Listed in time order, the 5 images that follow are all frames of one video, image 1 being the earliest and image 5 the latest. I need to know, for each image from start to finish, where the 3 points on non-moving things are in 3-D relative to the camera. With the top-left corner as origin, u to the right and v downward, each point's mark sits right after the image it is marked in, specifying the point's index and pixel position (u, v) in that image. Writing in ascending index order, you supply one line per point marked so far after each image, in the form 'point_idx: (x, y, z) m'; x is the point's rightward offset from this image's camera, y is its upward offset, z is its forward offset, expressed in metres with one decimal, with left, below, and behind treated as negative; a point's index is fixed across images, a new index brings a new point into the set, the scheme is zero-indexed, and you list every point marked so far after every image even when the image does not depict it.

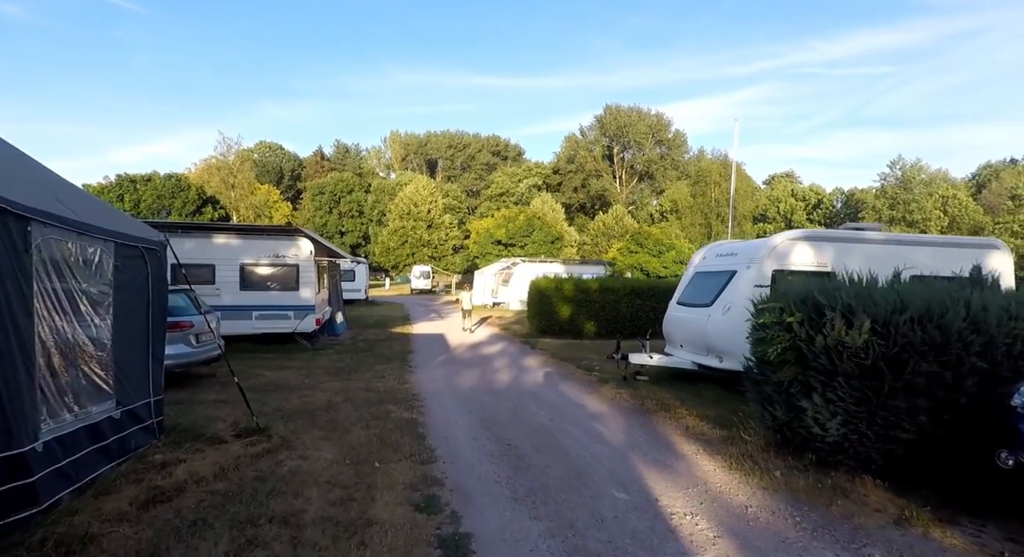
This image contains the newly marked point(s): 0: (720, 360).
0: (+3.2, -1.3, +8.7) m
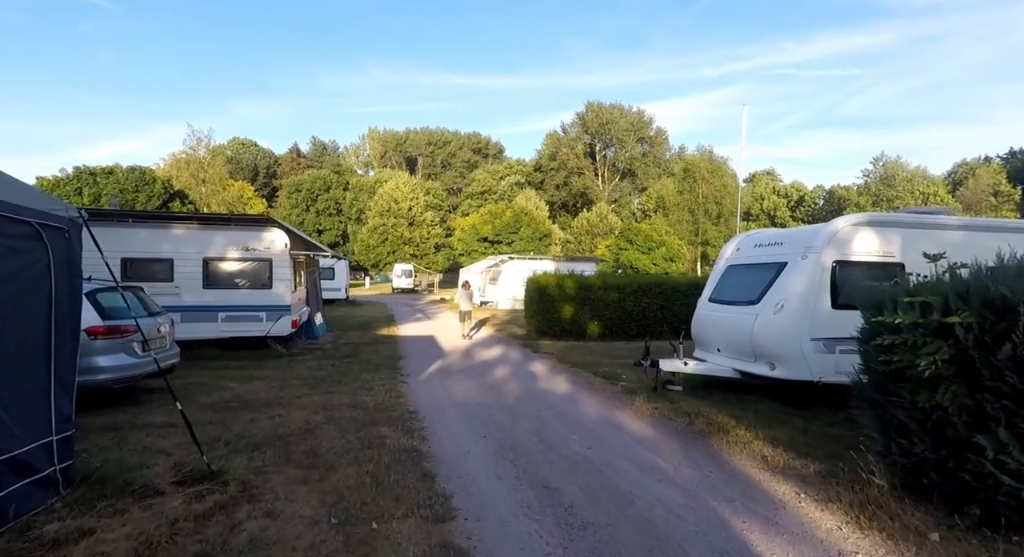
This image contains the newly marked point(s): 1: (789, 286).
0: (+3.4, -1.2, +7.5) m
1: (+3.7, -0.1, +7.4) m
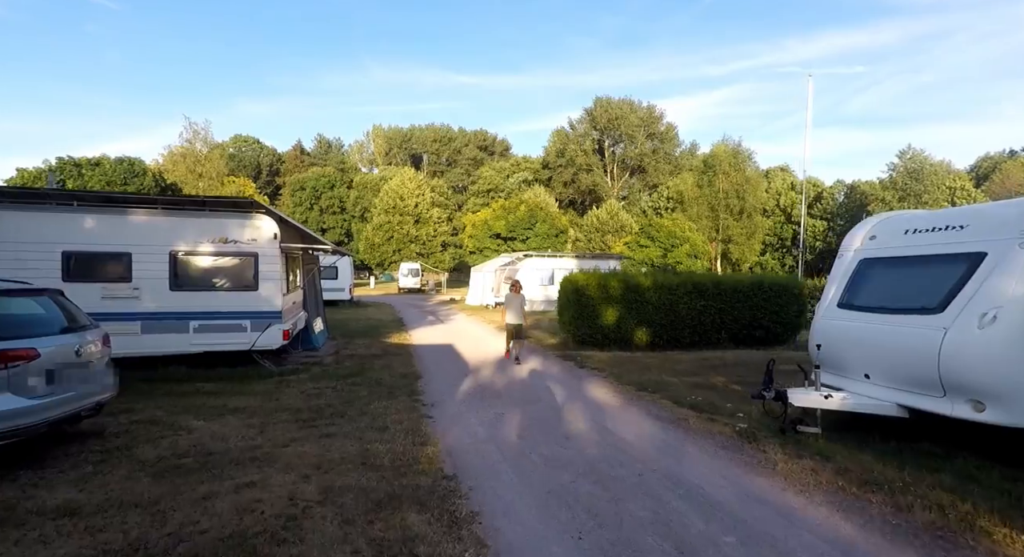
0: (+4.2, -1.2, +5.1) m
1: (+4.4, -0.1, +5.0) m
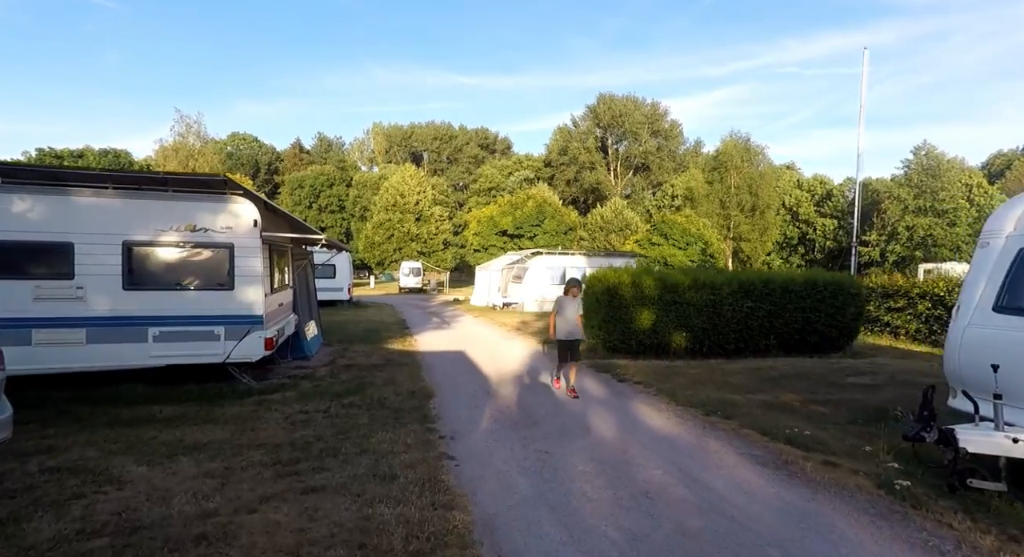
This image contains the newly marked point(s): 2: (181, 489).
0: (+4.6, -1.1, +3.4) m
1: (+4.9, 0.0, +3.4) m
2: (-2.6, -1.6, +4.4) m
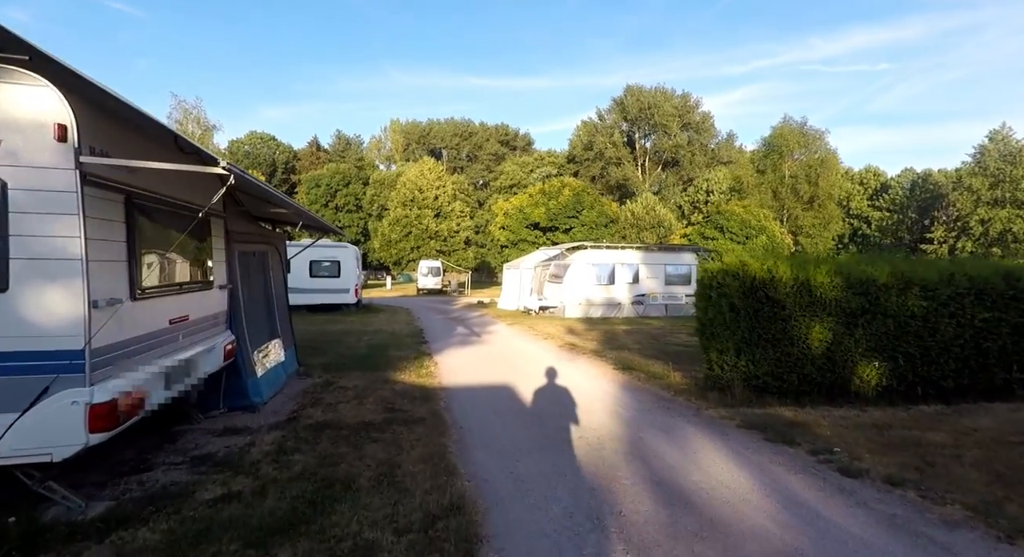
0: (+5.4, -1.0, -1.4) m
1: (+5.6, +0.1, -1.4) m
2: (-1.8, -1.5, -0.2) m
